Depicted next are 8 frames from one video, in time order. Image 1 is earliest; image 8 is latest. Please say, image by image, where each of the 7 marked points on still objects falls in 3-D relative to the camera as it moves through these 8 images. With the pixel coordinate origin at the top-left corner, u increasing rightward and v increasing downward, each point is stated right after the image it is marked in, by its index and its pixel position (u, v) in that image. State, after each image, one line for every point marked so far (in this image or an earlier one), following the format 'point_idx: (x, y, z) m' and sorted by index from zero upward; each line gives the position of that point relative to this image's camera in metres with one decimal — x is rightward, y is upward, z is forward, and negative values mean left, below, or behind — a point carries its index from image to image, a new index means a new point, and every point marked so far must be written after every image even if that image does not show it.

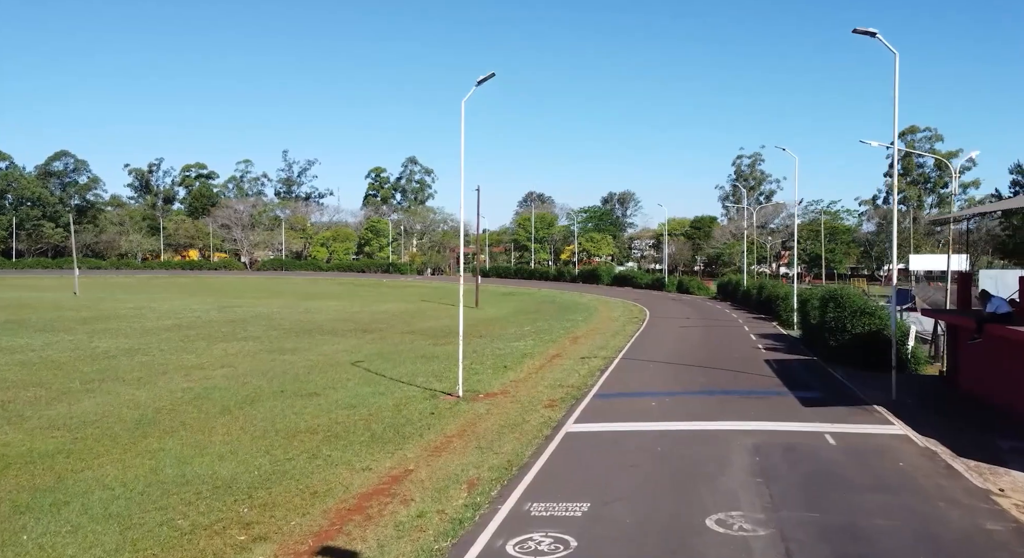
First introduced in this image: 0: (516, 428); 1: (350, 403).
0: (+0.1, -2.7, +15.6) m
1: (-3.6, -2.7, +19.3) m
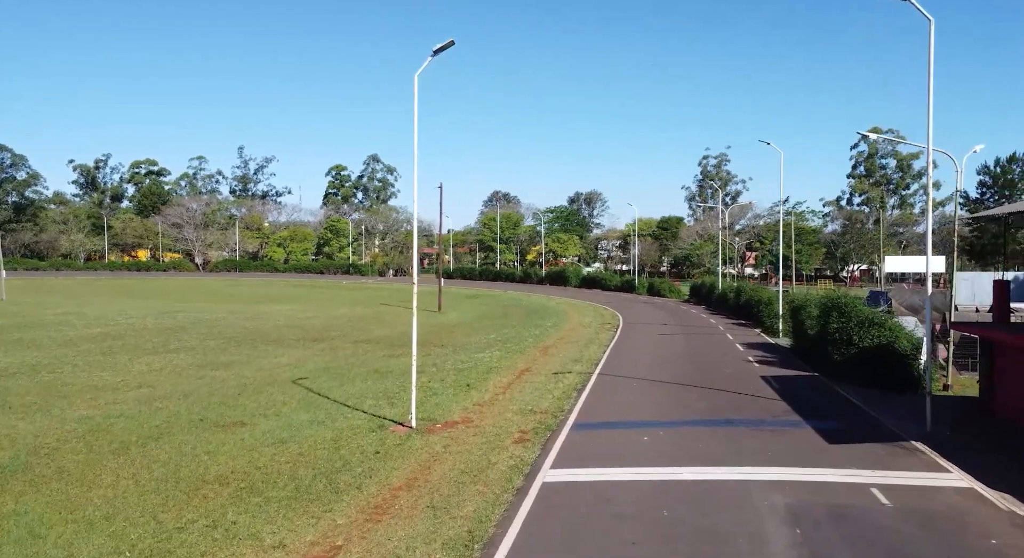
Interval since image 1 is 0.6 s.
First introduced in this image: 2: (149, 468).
0: (-0.5, -2.8, +12.5) m
1: (-4.3, -2.9, +16.1) m
2: (-5.5, -2.9, +13.3) m
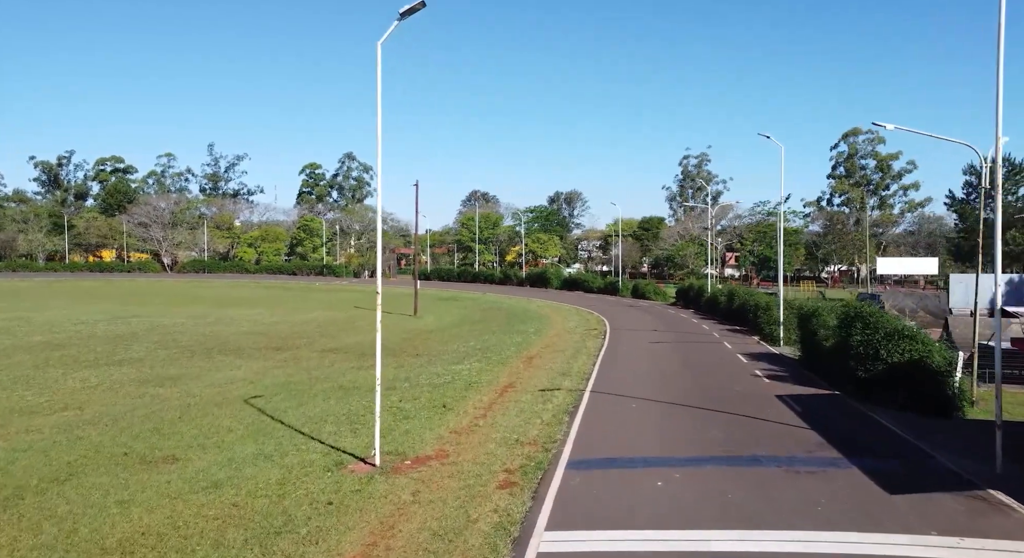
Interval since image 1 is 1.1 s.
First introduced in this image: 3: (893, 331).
0: (-0.6, -2.9, +9.9) m
1: (-4.5, -3.0, +13.3) m
2: (-5.7, -3.0, +10.5) m
3: (+7.7, -1.0, +17.6) m
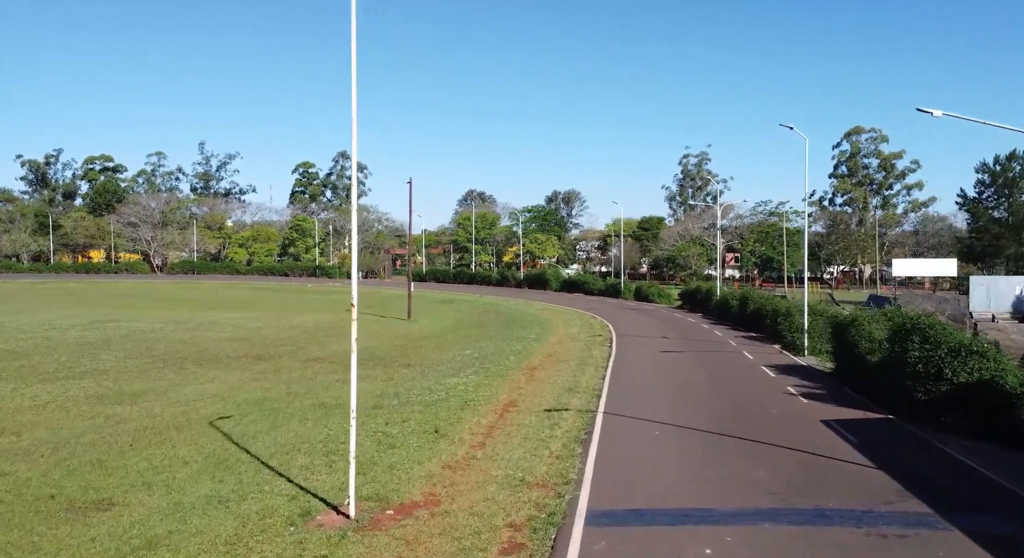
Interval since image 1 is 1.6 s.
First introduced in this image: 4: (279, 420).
0: (-0.6, -3.0, +7.3) m
1: (-4.5, -3.1, +10.8) m
2: (-5.6, -3.1, +8.0) m
3: (+7.7, -1.1, +15.2) m
4: (-5.1, -3.1, +19.1) m
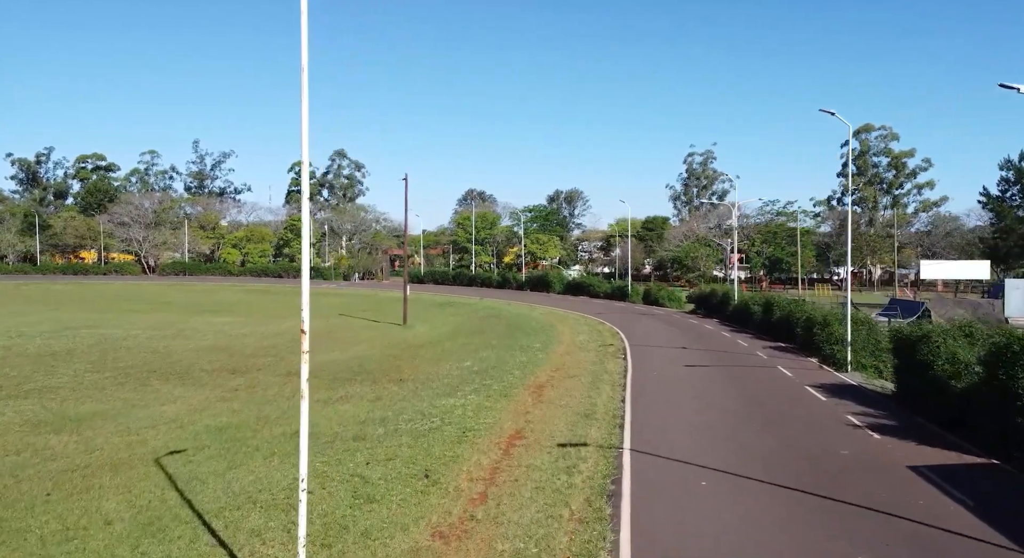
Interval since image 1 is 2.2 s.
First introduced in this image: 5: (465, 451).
0: (-0.4, -3.2, +4.2) m
1: (-4.3, -3.3, +7.6) m
2: (-5.5, -3.2, +4.8) m
3: (+7.8, -1.3, +12.0) m
4: (-4.9, -3.2, +15.9) m
5: (-0.8, -3.0, +15.2) m
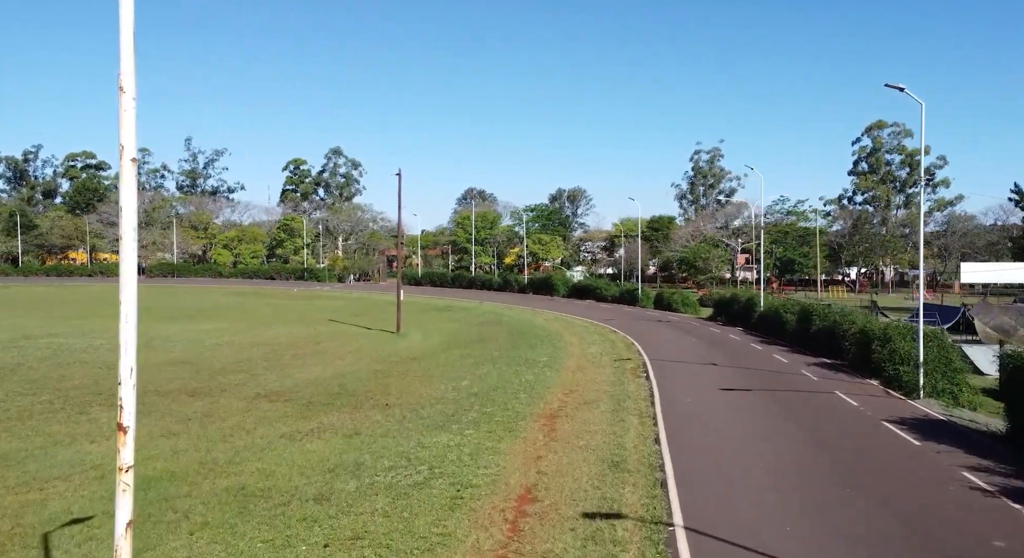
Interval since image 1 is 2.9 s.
0: (-0.3, -3.4, +0.2) m
1: (-4.2, -3.5, +3.7) m
2: (-5.3, -3.4, +0.8) m
3: (+8.0, -1.5, +8.0) m
4: (-4.8, -3.4, +11.9) m
5: (-0.7, -3.2, +11.2) m
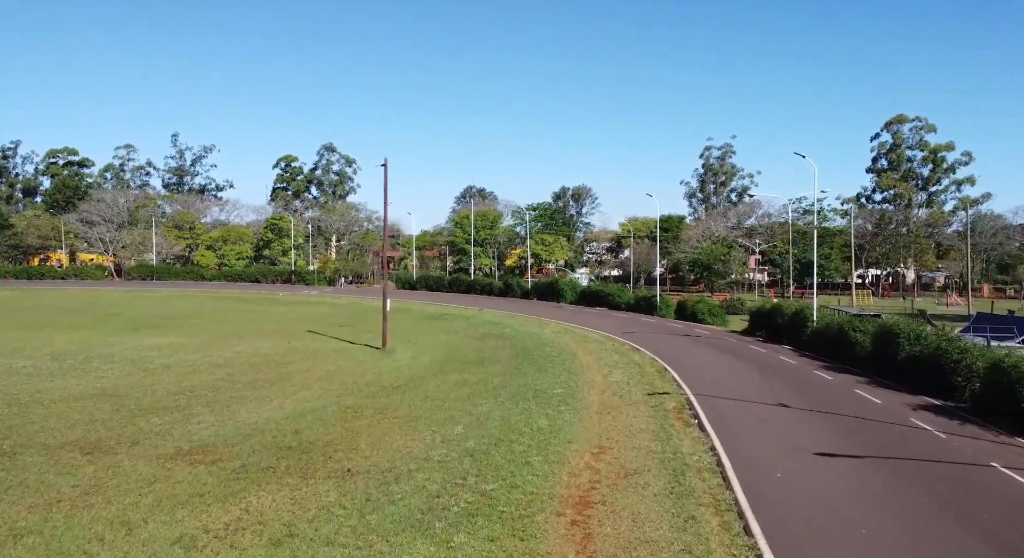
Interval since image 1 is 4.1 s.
0: (-0.1, -3.7, -6.2) m
1: (-4.0, -3.8, -2.7) m
2: (-5.2, -3.8, -5.5) m
3: (+8.2, -1.8, +1.7) m
4: (-4.6, -3.7, +5.6) m
5: (-0.5, -3.5, +4.9) m
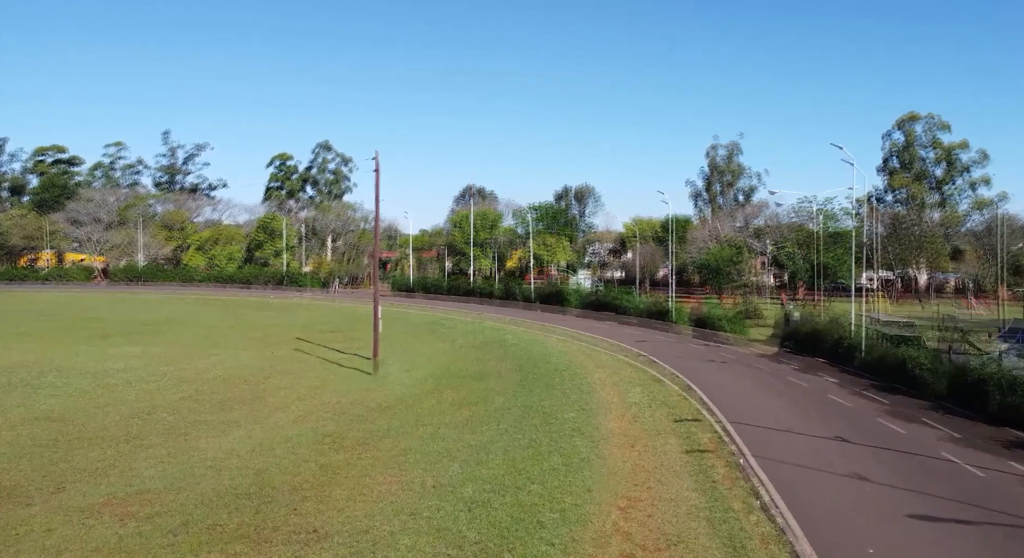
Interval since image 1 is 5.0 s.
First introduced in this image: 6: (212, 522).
0: (0.0, -3.8, -9.5) m
1: (-3.9, -3.9, -6.1) m
2: (-5.0, -3.9, -8.9) m
3: (+8.3, -2.0, -1.7) m
4: (-4.5, -3.9, +2.2) m
5: (-0.4, -3.7, +1.5) m
6: (-4.7, -3.7, +13.7) m
